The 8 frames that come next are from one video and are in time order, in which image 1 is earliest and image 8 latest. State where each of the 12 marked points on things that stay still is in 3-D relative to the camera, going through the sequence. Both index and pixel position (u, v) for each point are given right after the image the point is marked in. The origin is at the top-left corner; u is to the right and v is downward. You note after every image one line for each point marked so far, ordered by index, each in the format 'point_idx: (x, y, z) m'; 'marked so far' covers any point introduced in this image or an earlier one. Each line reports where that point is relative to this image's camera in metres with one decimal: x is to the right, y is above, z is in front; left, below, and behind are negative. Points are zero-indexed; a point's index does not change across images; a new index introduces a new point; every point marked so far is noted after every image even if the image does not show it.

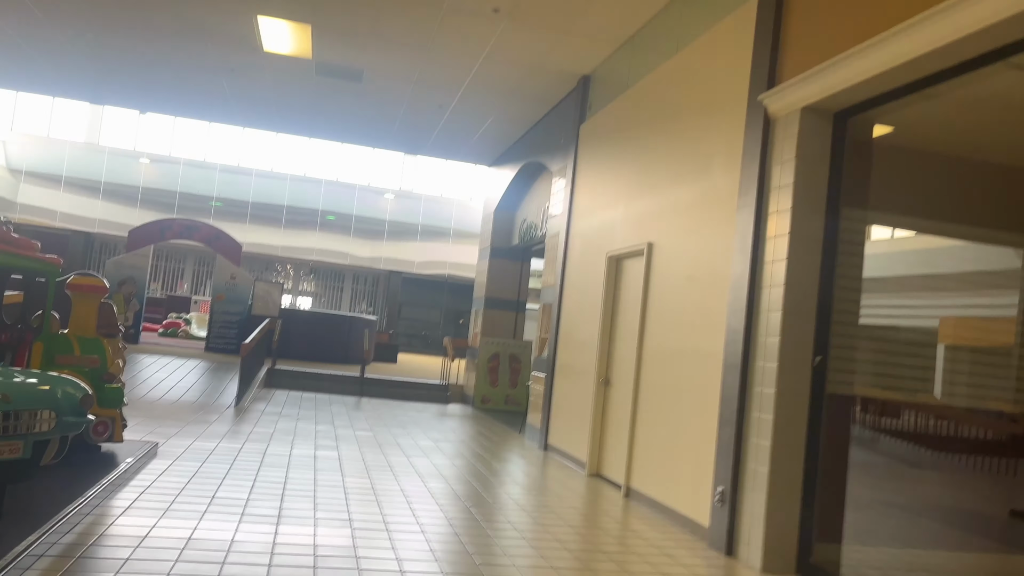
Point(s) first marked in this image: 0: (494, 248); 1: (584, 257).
0: (-0.3, +0.6, +11.5) m
1: (+0.6, +0.3, +7.1) m
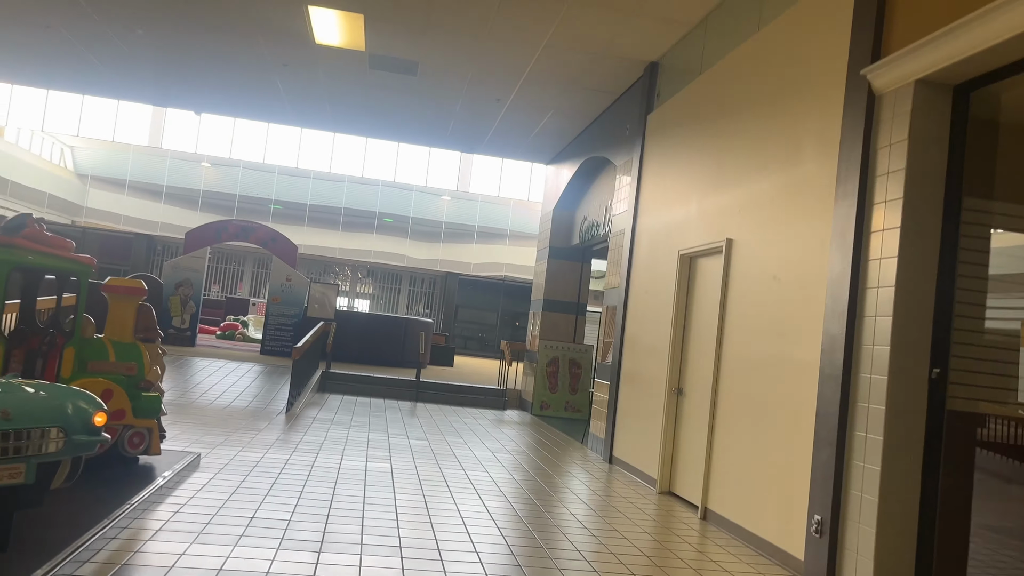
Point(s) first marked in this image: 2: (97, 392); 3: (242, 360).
0: (+0.6, +0.6, +11.1) m
1: (+1.2, +0.3, +6.6) m
2: (-2.2, -0.5, +4.2) m
3: (-4.2, -1.1, +12.4) m
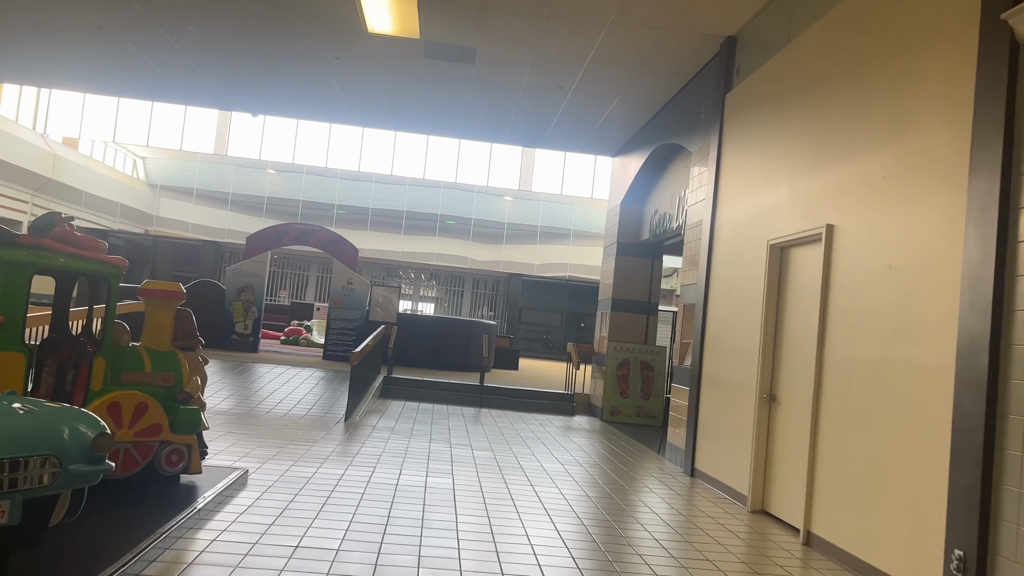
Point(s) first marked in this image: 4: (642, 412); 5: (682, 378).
0: (+1.4, +0.6, +10.5) m
1: (+1.7, +0.3, +6.0) m
2: (-1.8, -0.6, +3.9) m
3: (-3.2, -1.2, +12.2) m
4: (+1.6, -1.6, +10.1) m
5: (+1.5, -0.8, +7.0) m
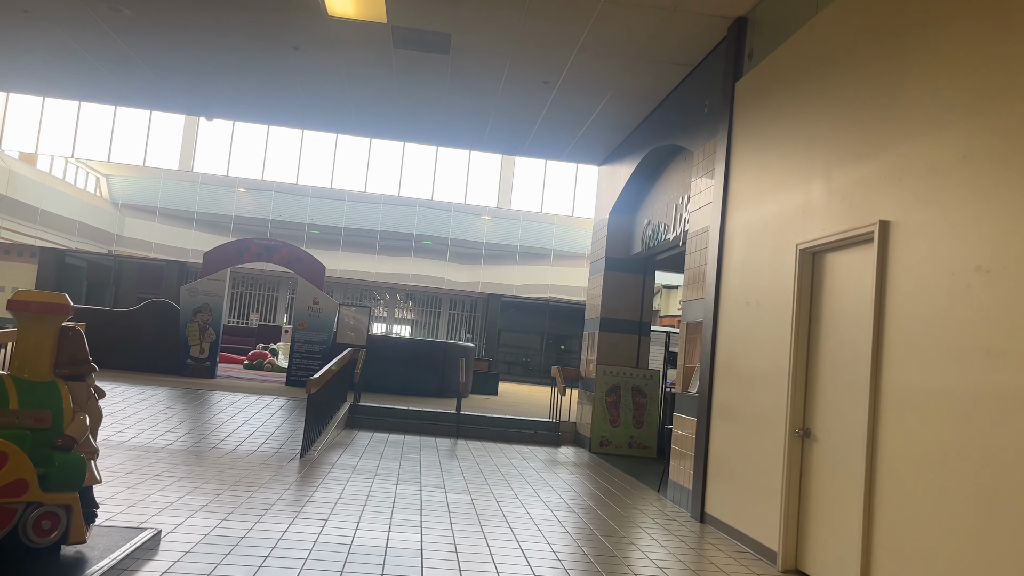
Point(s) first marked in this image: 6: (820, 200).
0: (+1.2, +0.4, +9.7) m
1: (+1.5, +0.2, +5.1) m
2: (-1.9, -0.6, +2.9) m
3: (-3.5, -1.5, +11.2) m
4: (+1.4, -1.8, +9.2) m
5: (+1.3, -0.9, +6.1) m
6: (+1.7, +0.5, +4.3) m
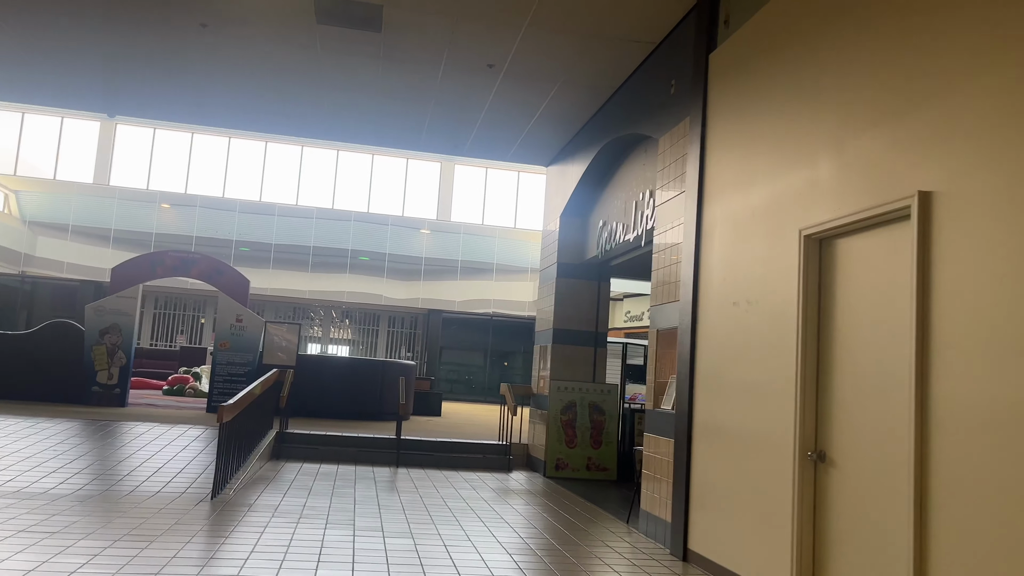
0: (+0.5, +0.3, +8.9) m
1: (+1.3, +0.2, +4.4) m
2: (-2.0, -0.6, +1.9) m
3: (-4.2, -1.7, +10.0) m
4: (+0.8, -1.9, +8.4) m
5: (+1.0, -0.9, +5.3) m
6: (+1.4, +0.5, +3.6) m
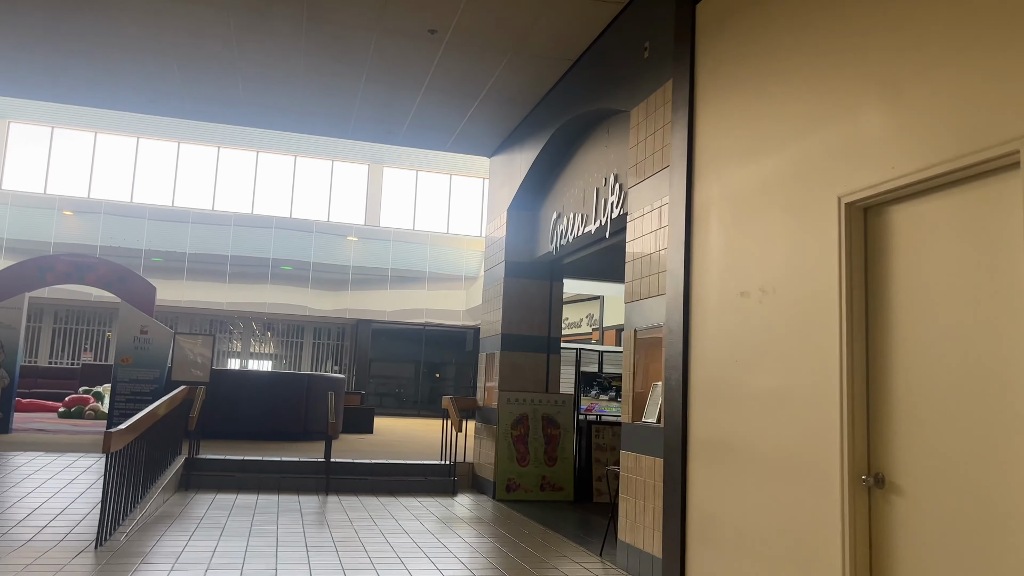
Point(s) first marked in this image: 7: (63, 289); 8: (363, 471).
0: (0.0, +0.2, +8.1) m
1: (+1.1, +0.3, +3.7) m
2: (-1.9, -0.5, +0.9) m
3: (-4.8, -1.8, +8.7) m
4: (+0.3, -1.9, +7.6) m
5: (+0.7, -0.9, +4.5) m
6: (+1.3, +0.6, +2.9) m
7: (-9.1, 0.0, +16.2) m
8: (-1.5, -1.8, +8.0) m
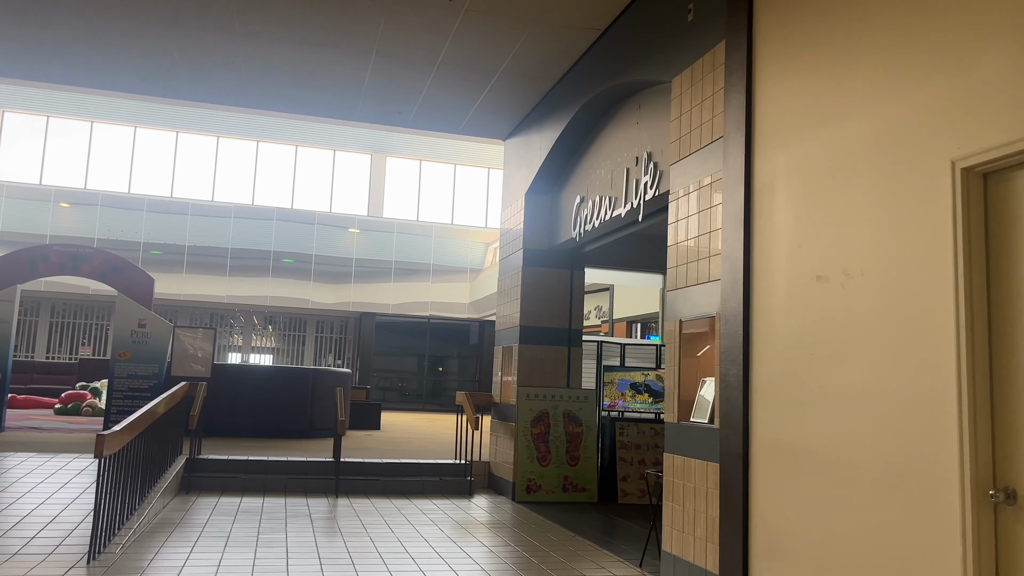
0: (+0.1, +0.3, +7.6) m
1: (+1.2, +0.3, +3.2) m
2: (-1.7, -0.5, +0.4) m
3: (-4.6, -1.7, +8.3) m
4: (+0.5, -1.8, +7.2) m
5: (+0.9, -0.8, +4.1) m
6: (+1.5, +0.6, +2.5) m
7: (-8.9, +0.1, +15.8) m
8: (-1.3, -1.7, +7.6) m
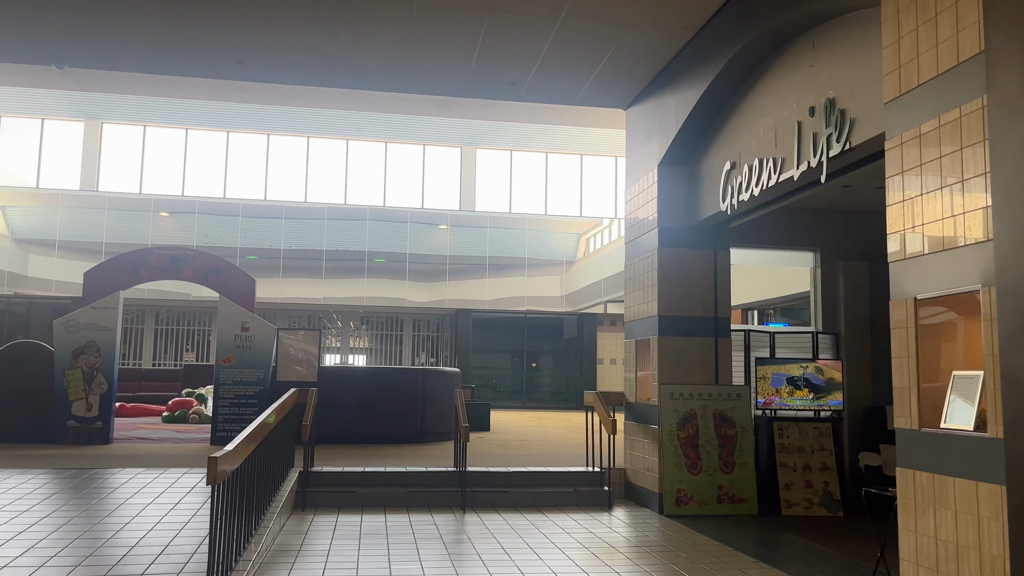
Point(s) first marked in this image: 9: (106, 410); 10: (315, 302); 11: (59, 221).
0: (+1.3, +0.5, +6.7) m
1: (+1.9, +0.5, +2.3) m
2: (-1.3, -0.5, -0.2) m
3: (-3.3, -1.7, +7.9) m
4: (+1.7, -1.6, +6.3) m
5: (+1.7, -0.7, +3.2) m
6: (+2.1, +0.8, +1.5) m
7: (-6.9, 0.0, +15.8) m
8: (-0.1, -1.7, +6.9) m
9: (-4.5, -1.5, +8.8) m
10: (-4.4, -0.2, +17.8) m
11: (-10.0, +1.6, +17.5) m
